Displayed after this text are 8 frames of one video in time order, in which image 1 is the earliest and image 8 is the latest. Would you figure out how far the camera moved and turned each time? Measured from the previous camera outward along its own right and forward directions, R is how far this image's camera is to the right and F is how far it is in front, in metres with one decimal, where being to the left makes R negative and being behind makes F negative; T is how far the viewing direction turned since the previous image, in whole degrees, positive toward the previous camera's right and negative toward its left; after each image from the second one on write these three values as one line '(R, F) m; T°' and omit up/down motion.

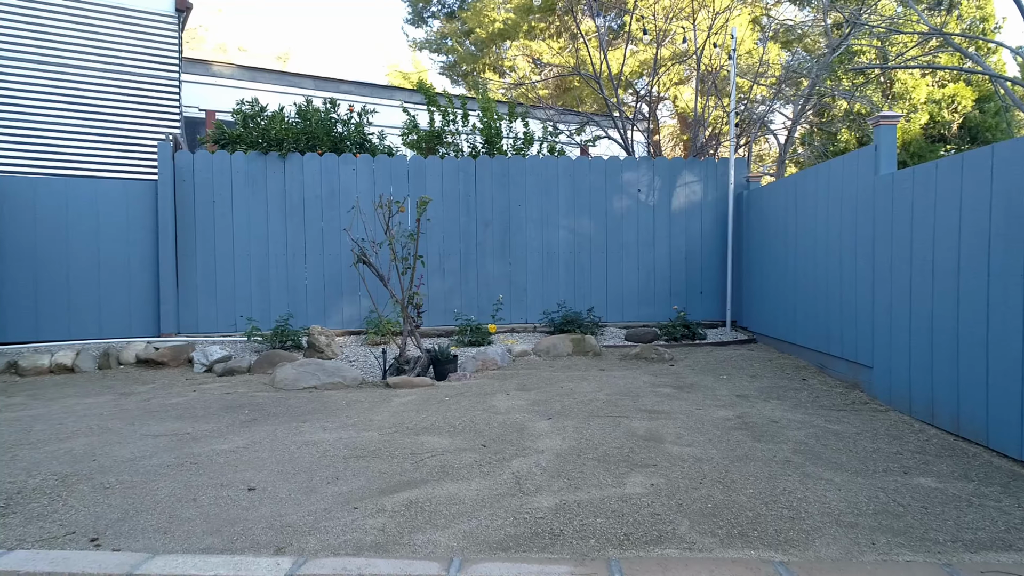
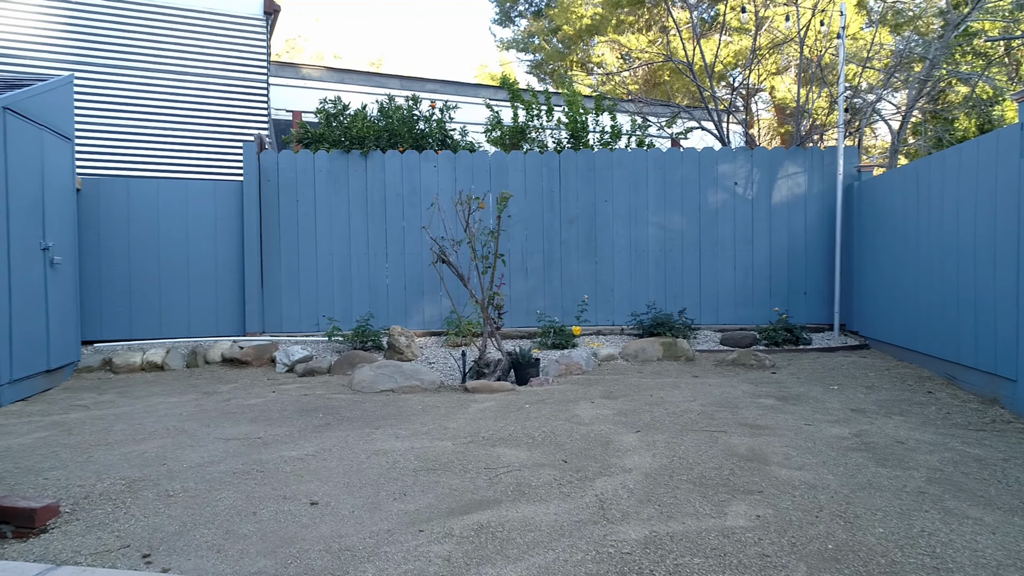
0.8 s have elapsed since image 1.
(0.0, +0.4) m; -7°
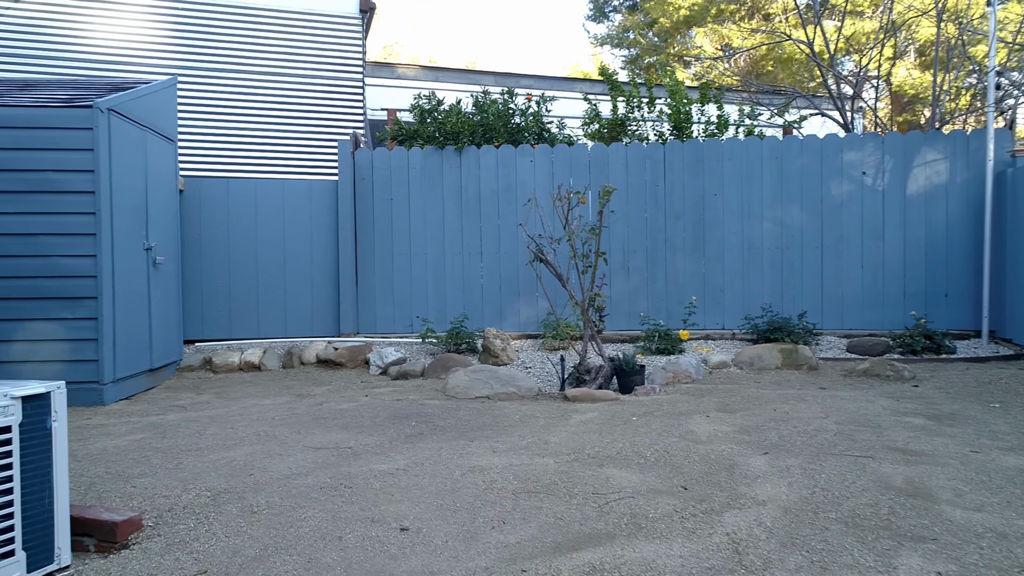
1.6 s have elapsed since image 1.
(-0.1, +0.4) m; -7°
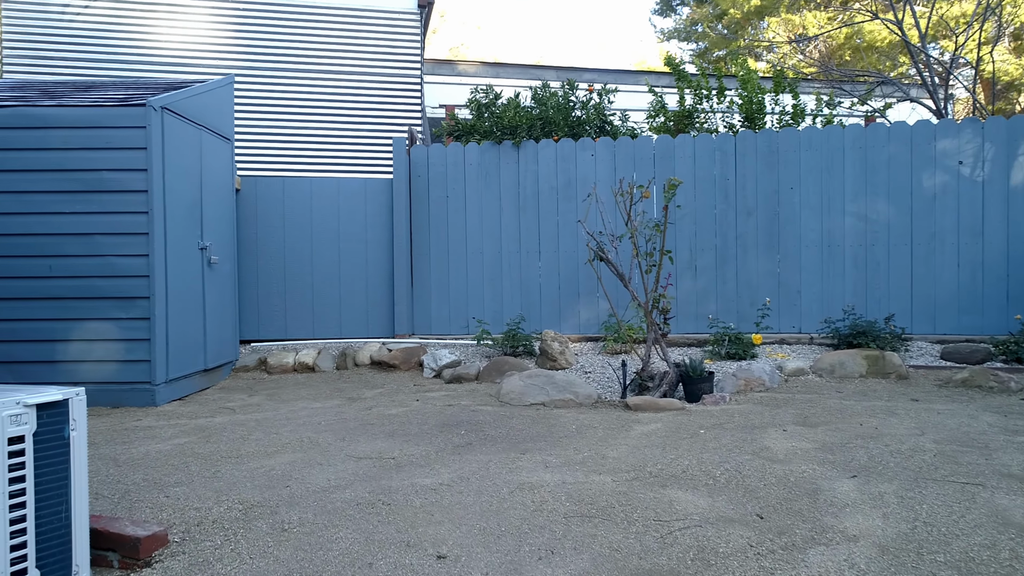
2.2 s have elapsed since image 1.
(+0.1, +0.3) m; -5°
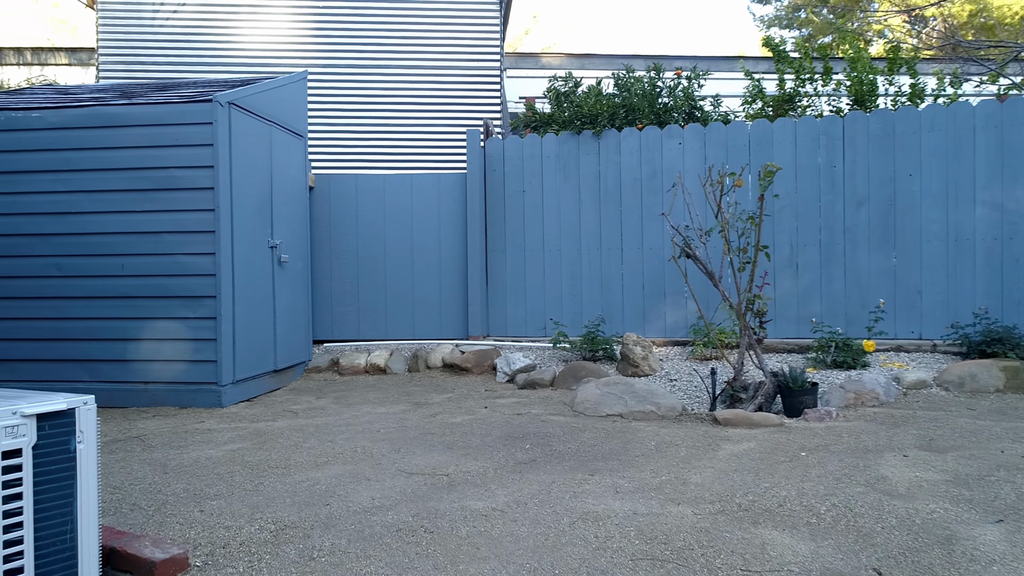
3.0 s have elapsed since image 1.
(+0.1, +0.4) m; -7°
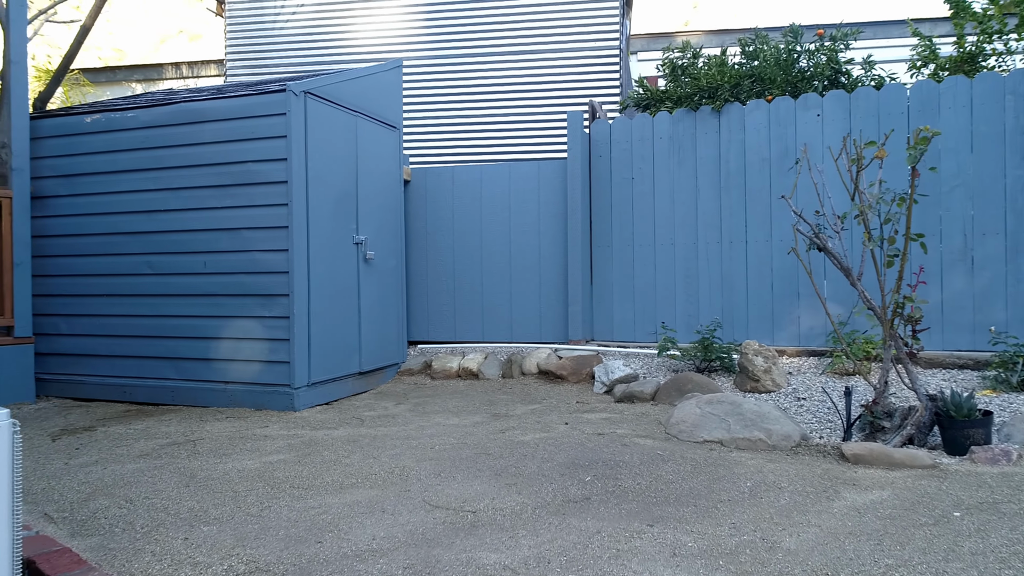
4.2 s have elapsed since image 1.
(+0.5, +0.7) m; -13°
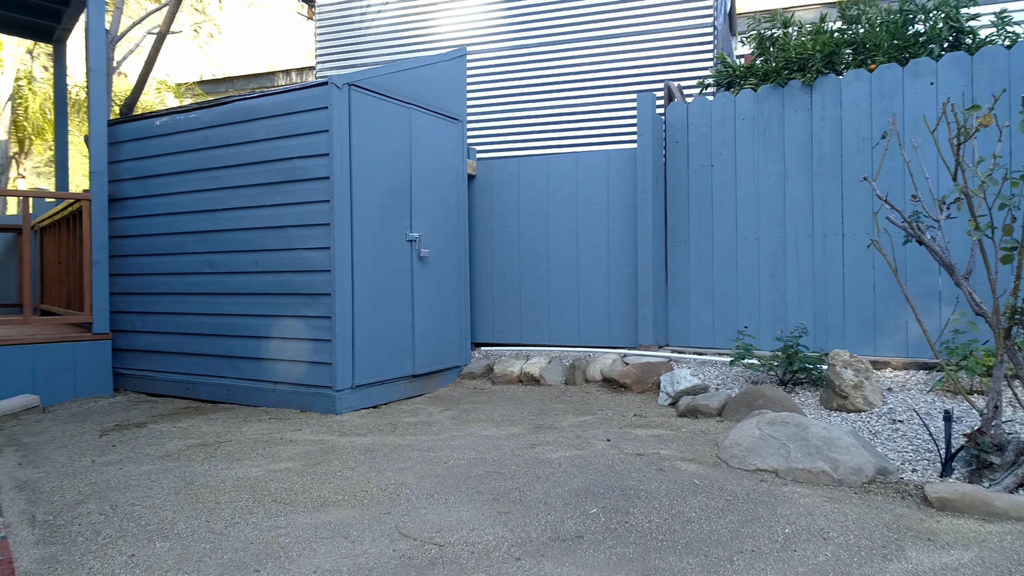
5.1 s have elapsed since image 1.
(+0.5, +0.5) m; -10°
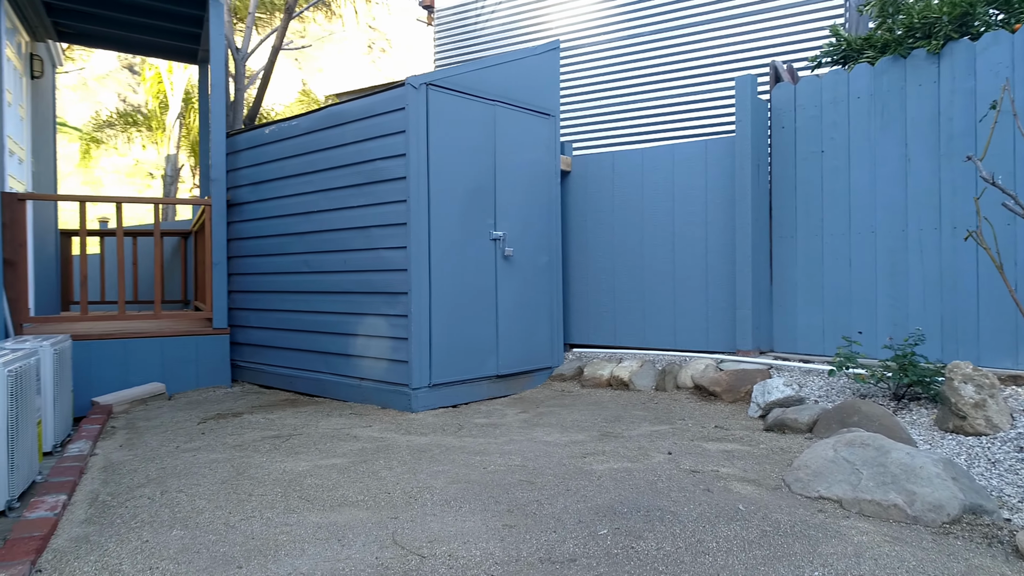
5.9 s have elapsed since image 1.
(+0.6, +0.2) m; -13°
